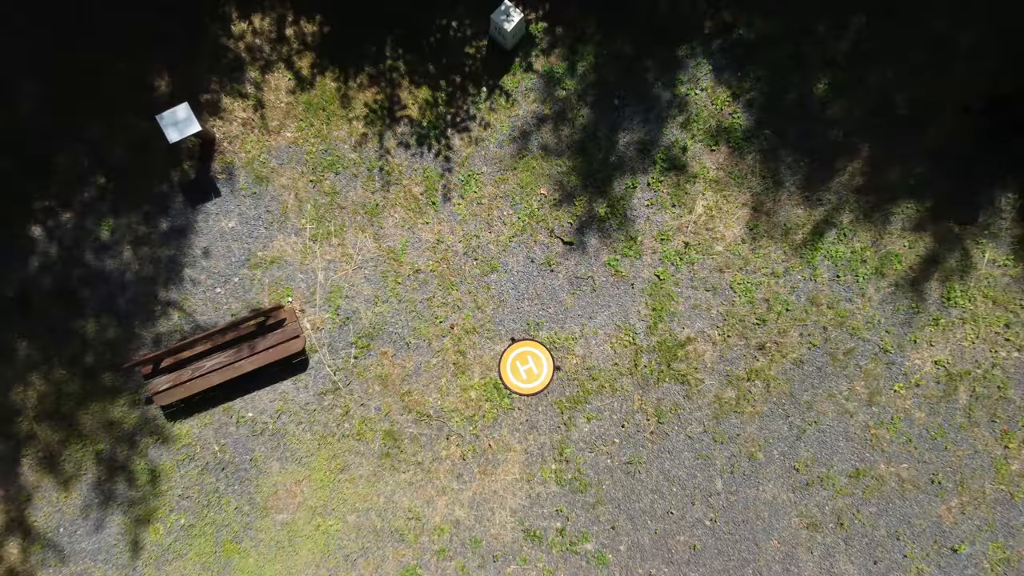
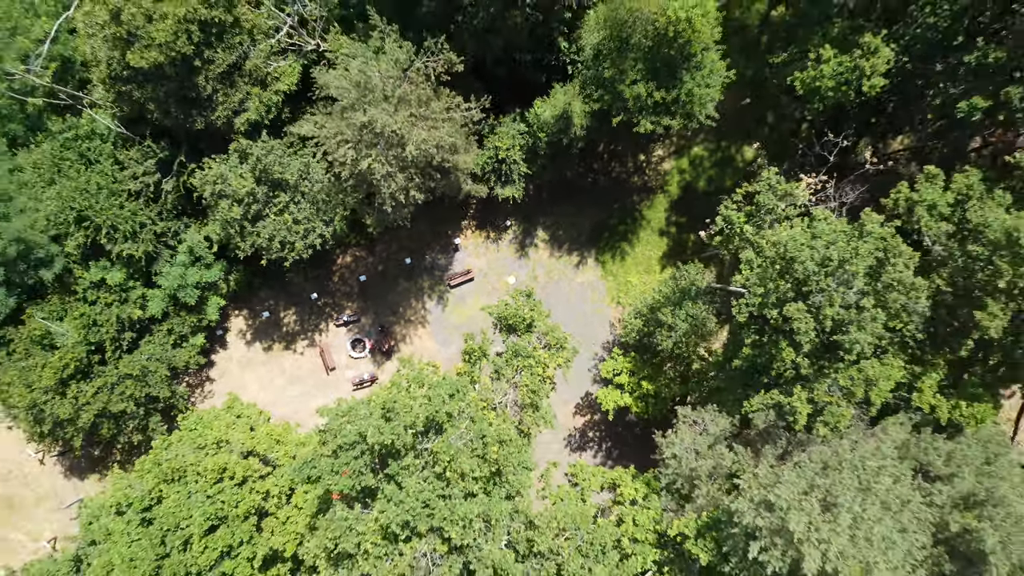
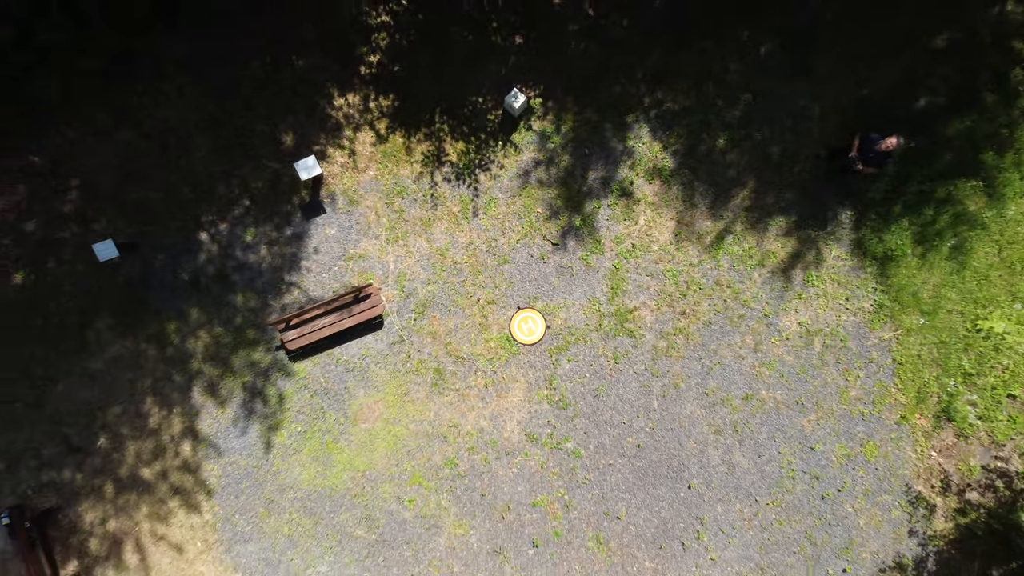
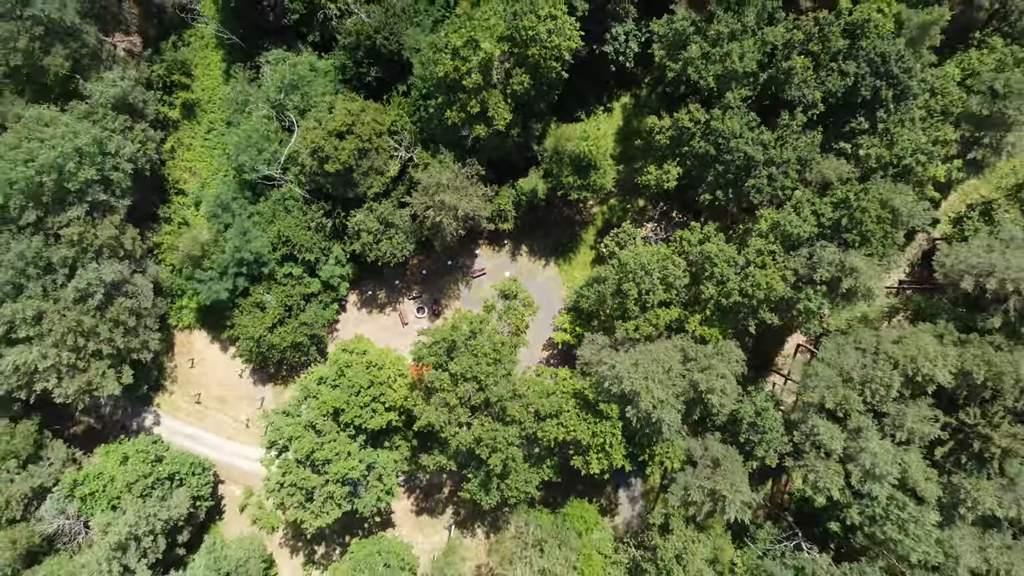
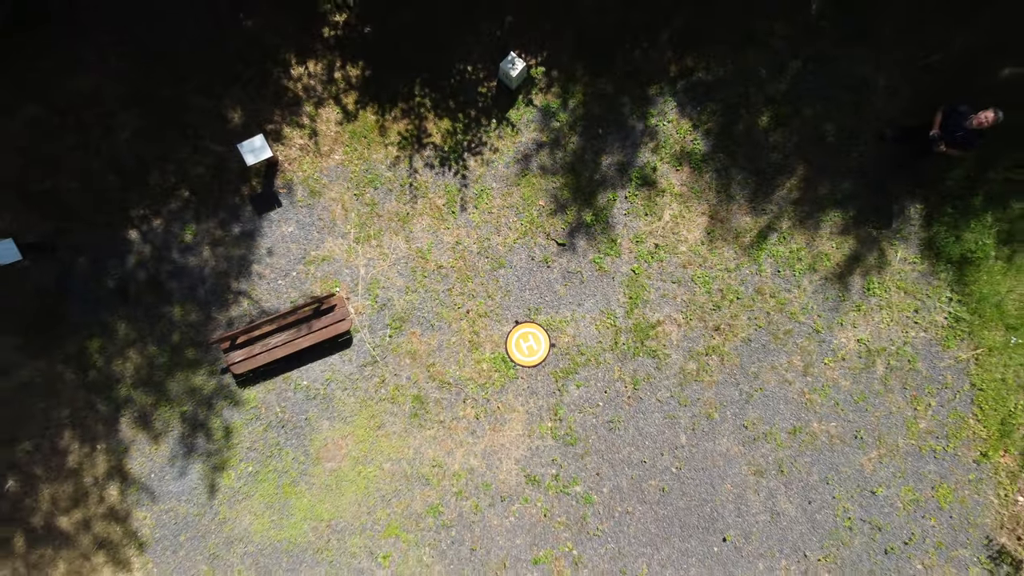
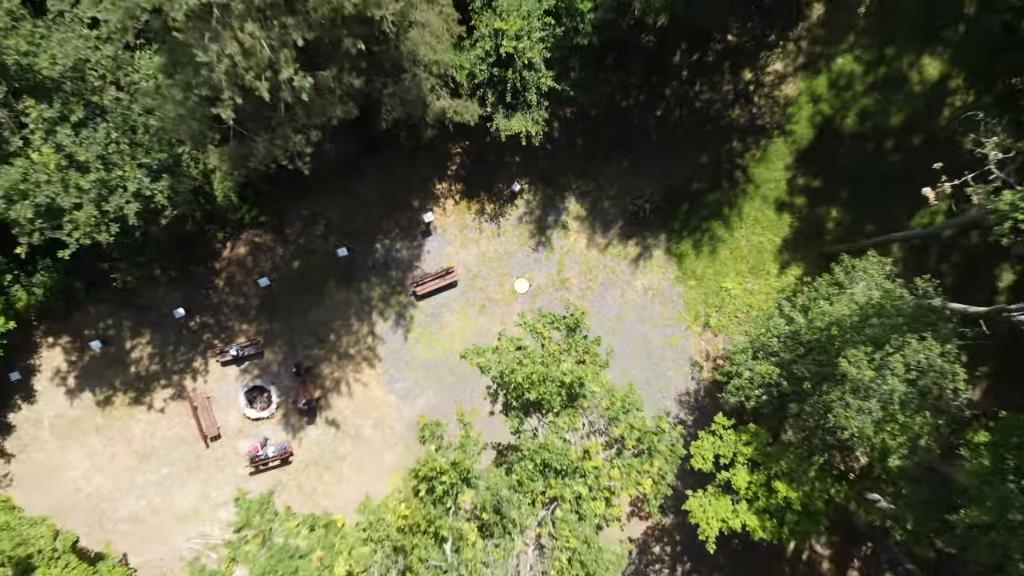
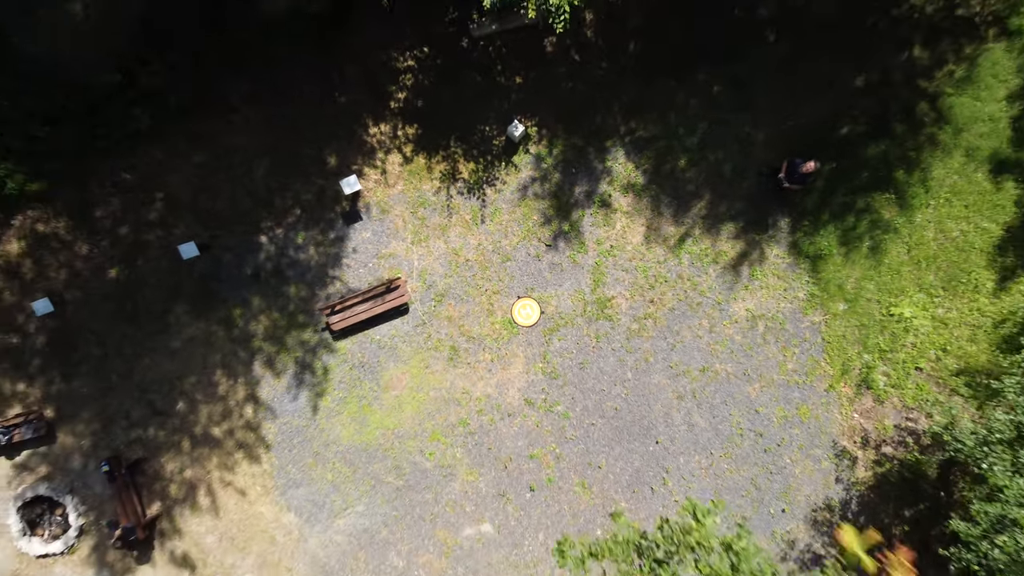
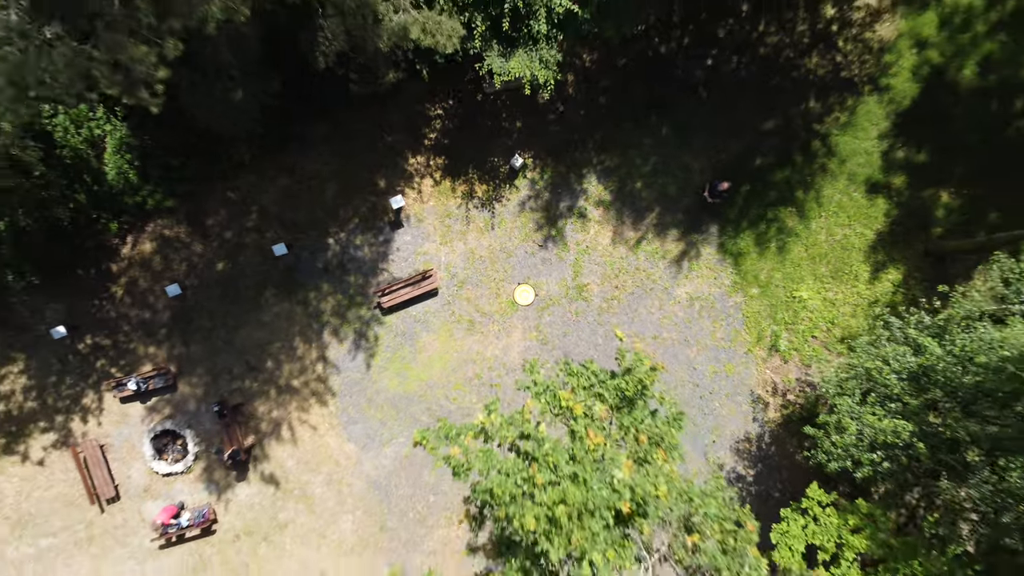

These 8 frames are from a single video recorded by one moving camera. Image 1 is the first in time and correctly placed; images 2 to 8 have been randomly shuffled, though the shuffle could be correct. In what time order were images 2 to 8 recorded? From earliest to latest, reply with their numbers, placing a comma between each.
5, 3, 7, 8, 6, 2, 4
